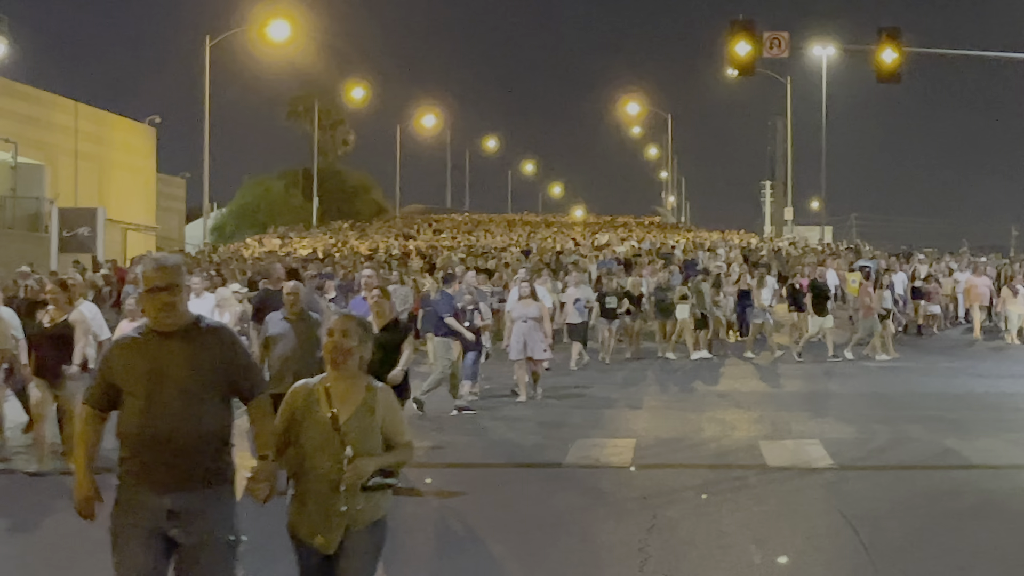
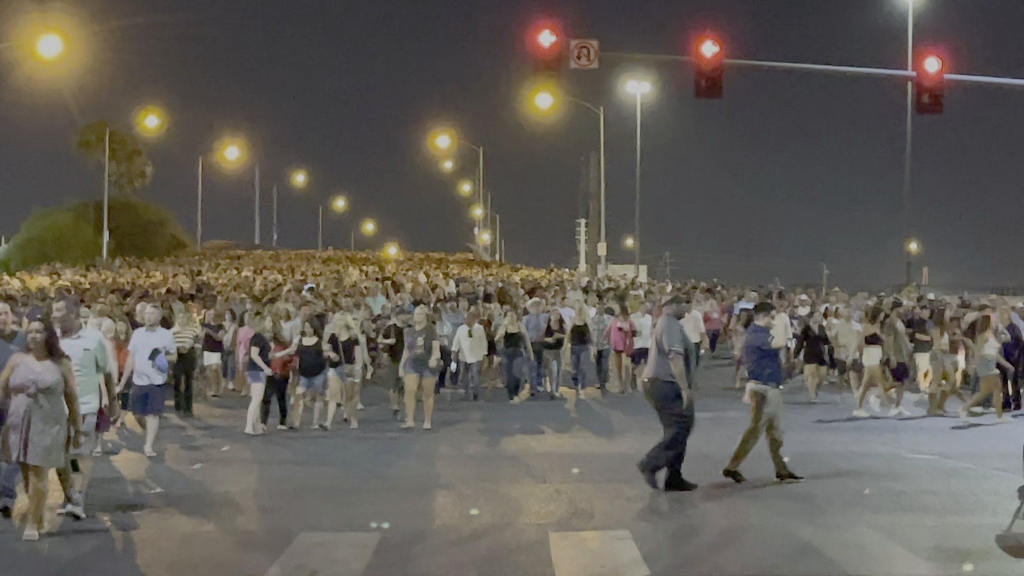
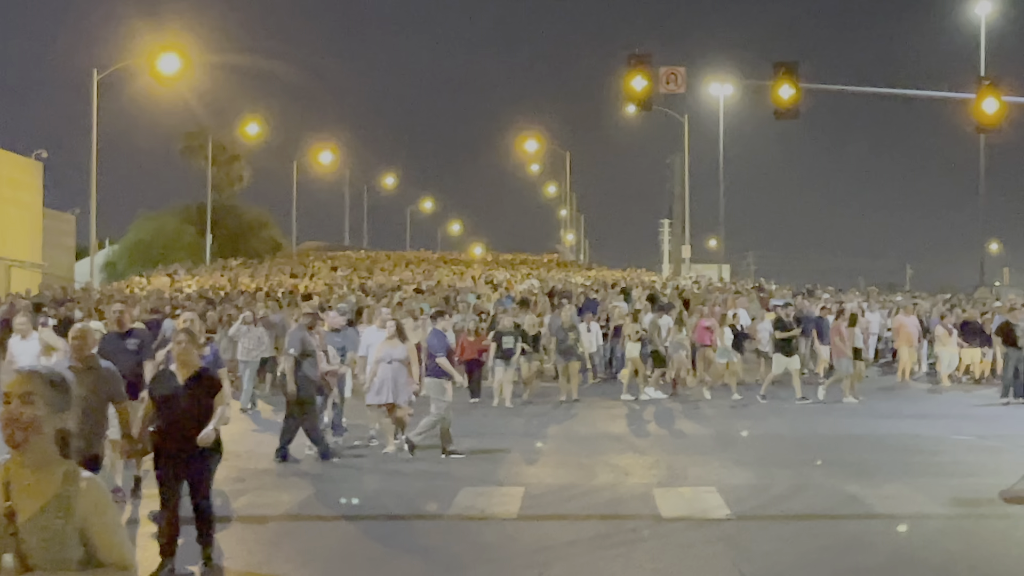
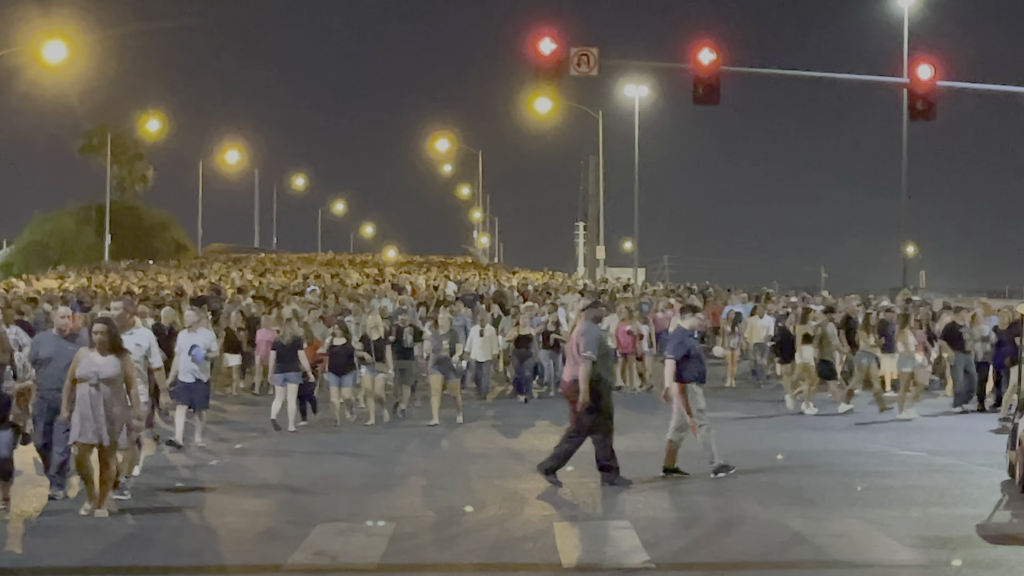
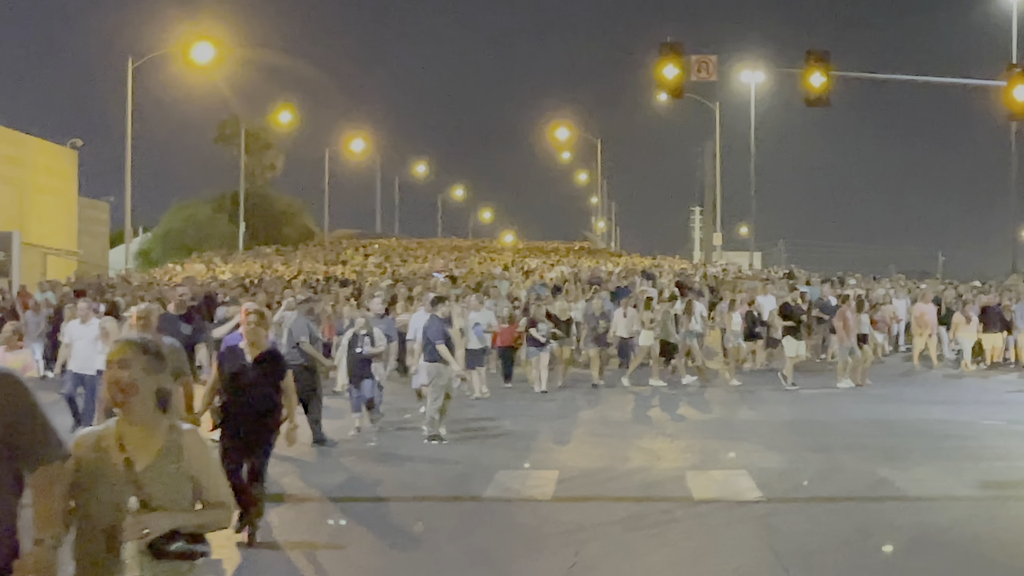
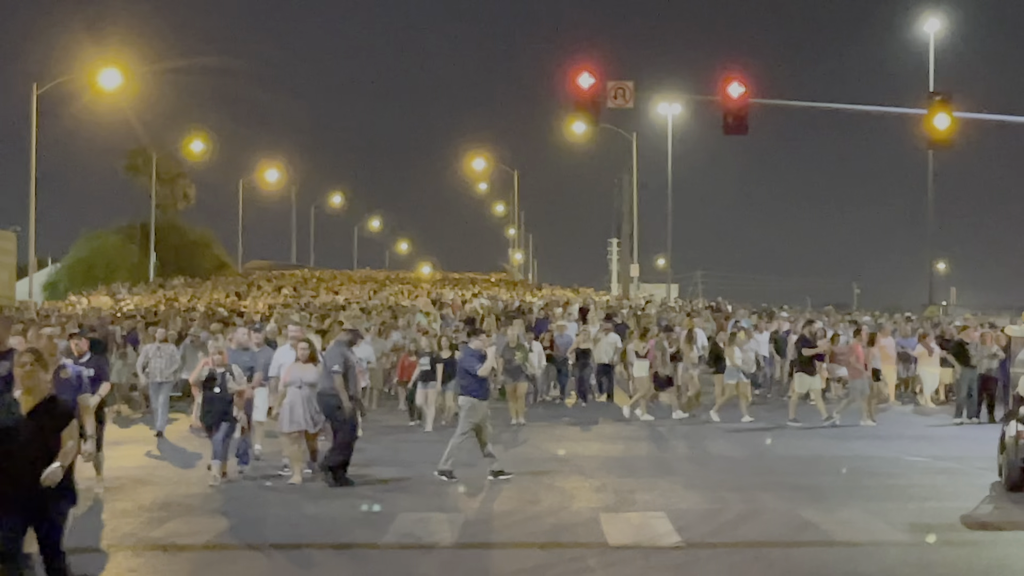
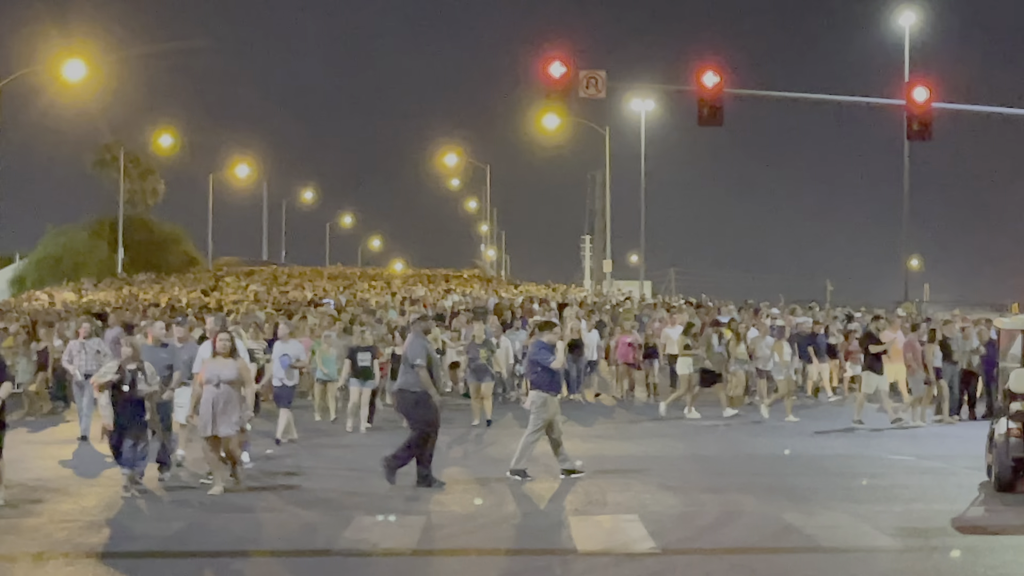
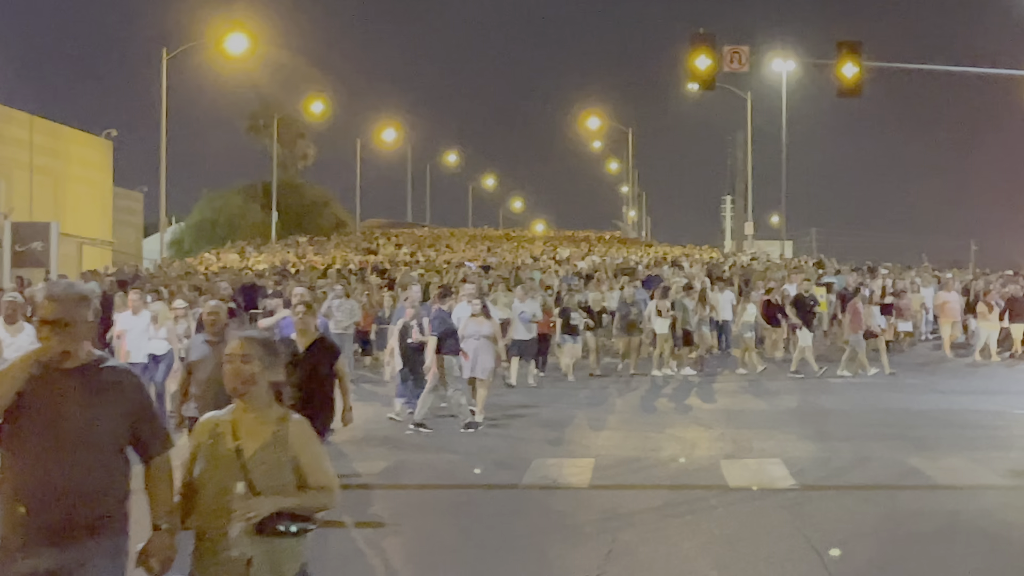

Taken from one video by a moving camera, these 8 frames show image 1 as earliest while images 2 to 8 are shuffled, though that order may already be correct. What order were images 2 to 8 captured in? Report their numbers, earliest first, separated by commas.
8, 5, 3, 6, 7, 4, 2
